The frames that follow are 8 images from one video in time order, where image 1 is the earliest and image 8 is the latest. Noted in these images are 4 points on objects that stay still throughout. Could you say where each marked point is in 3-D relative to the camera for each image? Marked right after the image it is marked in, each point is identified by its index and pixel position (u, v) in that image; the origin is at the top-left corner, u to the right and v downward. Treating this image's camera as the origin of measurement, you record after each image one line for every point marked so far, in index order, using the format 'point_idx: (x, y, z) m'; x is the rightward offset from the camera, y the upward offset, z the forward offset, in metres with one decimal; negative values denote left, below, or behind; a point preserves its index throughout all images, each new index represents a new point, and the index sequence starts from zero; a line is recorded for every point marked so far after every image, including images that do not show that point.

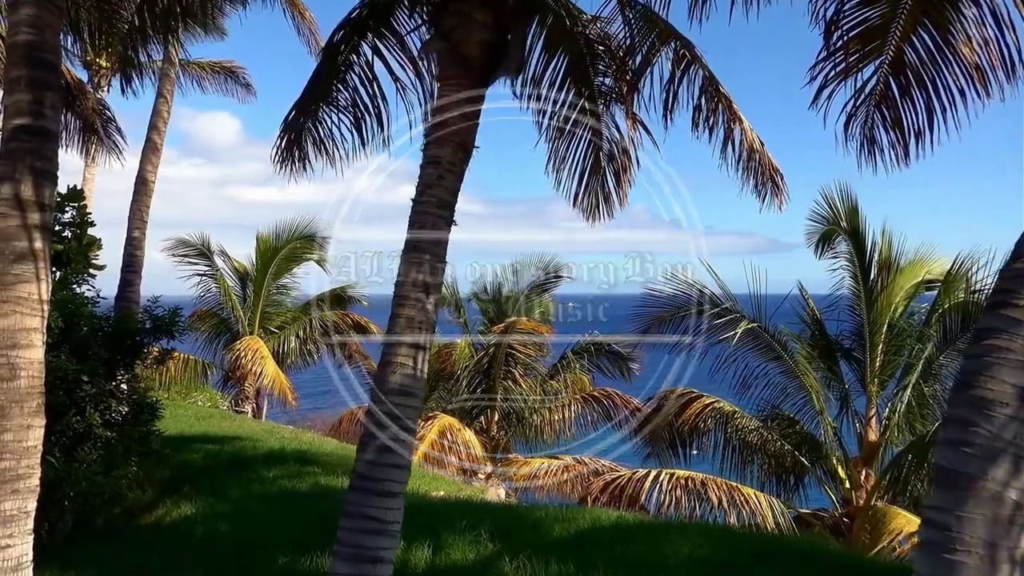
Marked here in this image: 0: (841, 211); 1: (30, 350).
0: (+3.8, +0.9, +9.2) m
1: (-2.1, -0.3, +3.5) m
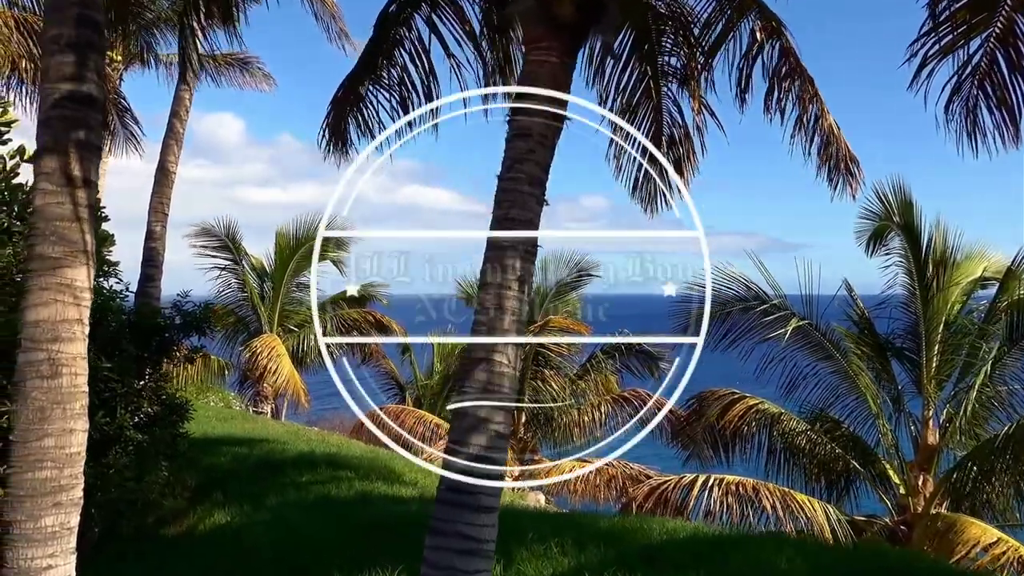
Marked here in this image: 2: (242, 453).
0: (+4.3, +0.9, +8.8) m
1: (-1.7, -0.2, +3.1) m
2: (-2.7, -1.6, +7.7) m
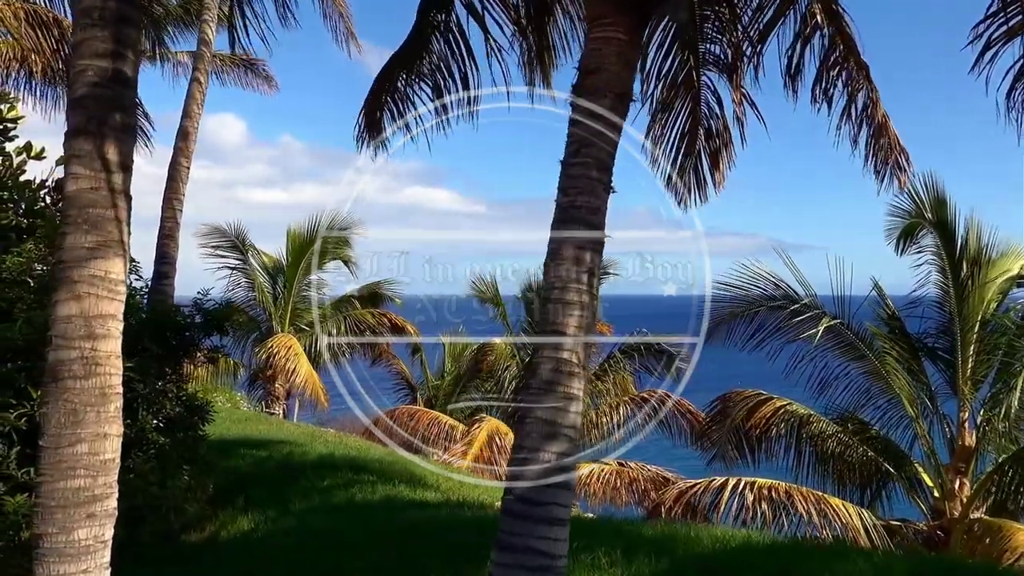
0: (+4.5, +0.9, +8.6) m
1: (-1.5, -0.2, +2.8) m
2: (-2.4, -1.6, +7.5) m
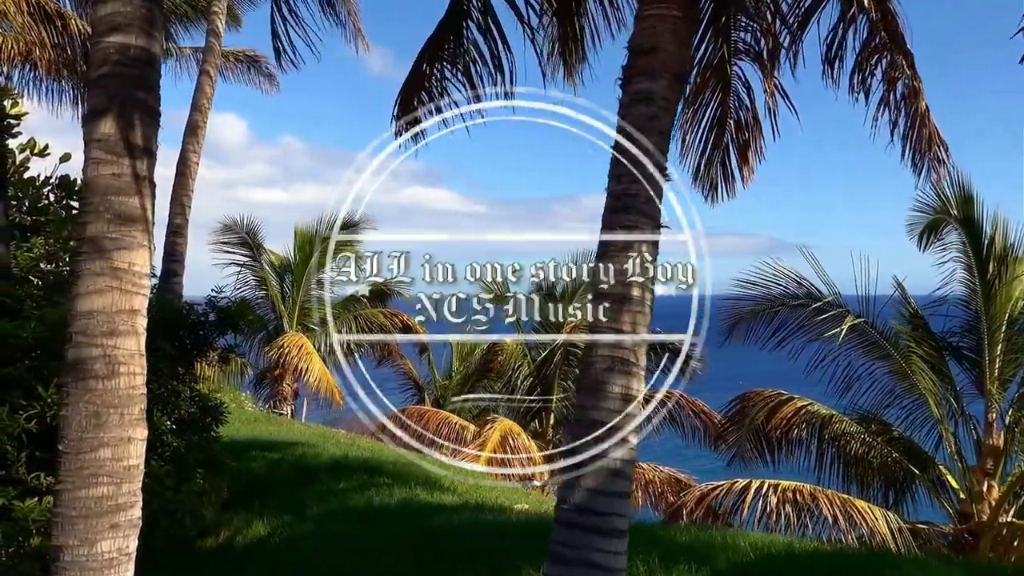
0: (+4.7, +1.0, +8.4) m
1: (-1.3, -0.2, +2.7) m
2: (-2.2, -1.6, +7.3) m
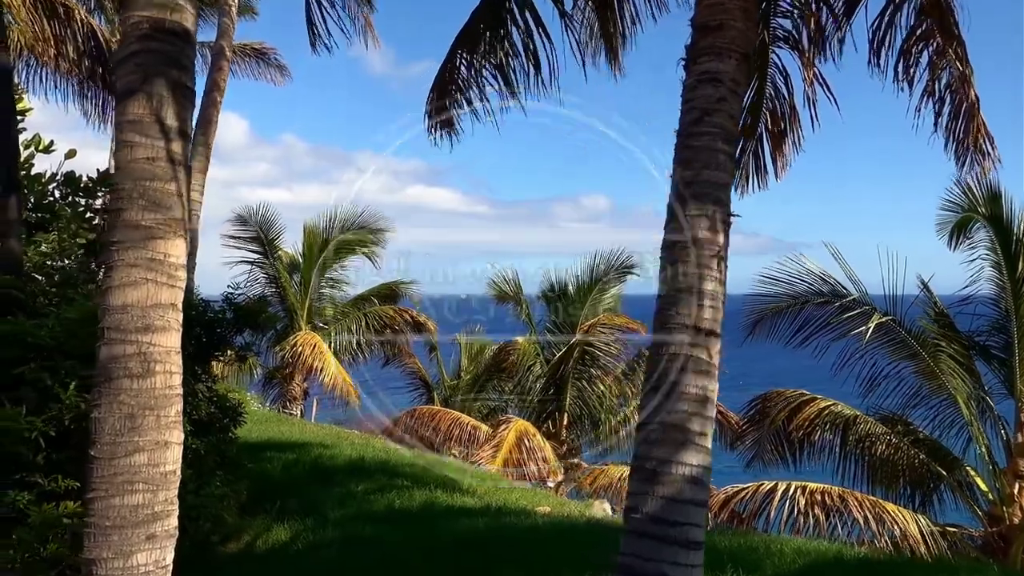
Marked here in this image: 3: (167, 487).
0: (+4.9, +1.0, +8.2) m
1: (-1.1, -0.2, +2.5) m
2: (-2.0, -1.6, +7.1) m
3: (-1.1, -0.6, +2.5) m
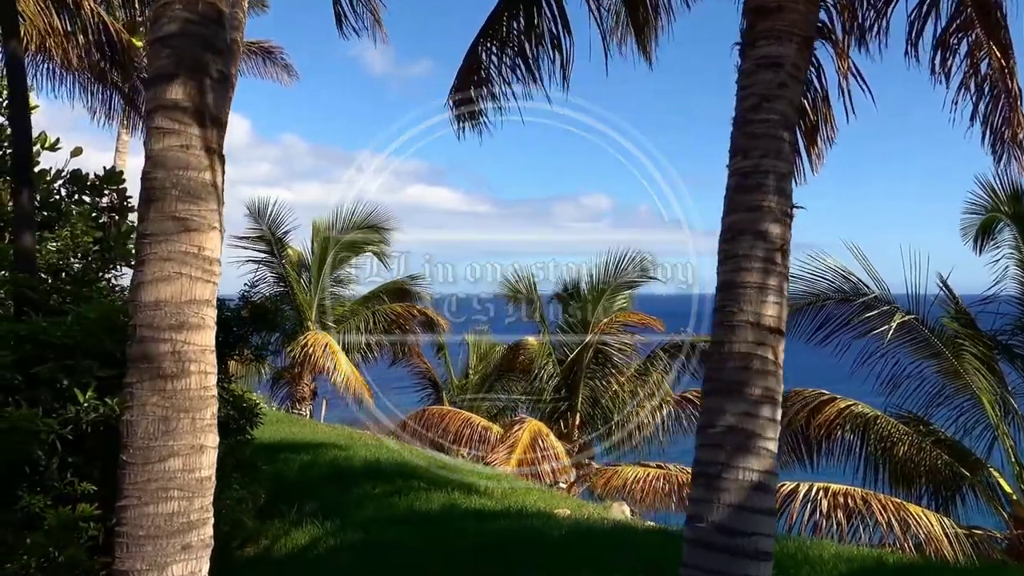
0: (+5.1, +1.0, +8.0) m
1: (-0.9, -0.1, +2.3) m
2: (-1.9, -1.6, +7.0) m
3: (-1.0, -0.6, +2.4) m
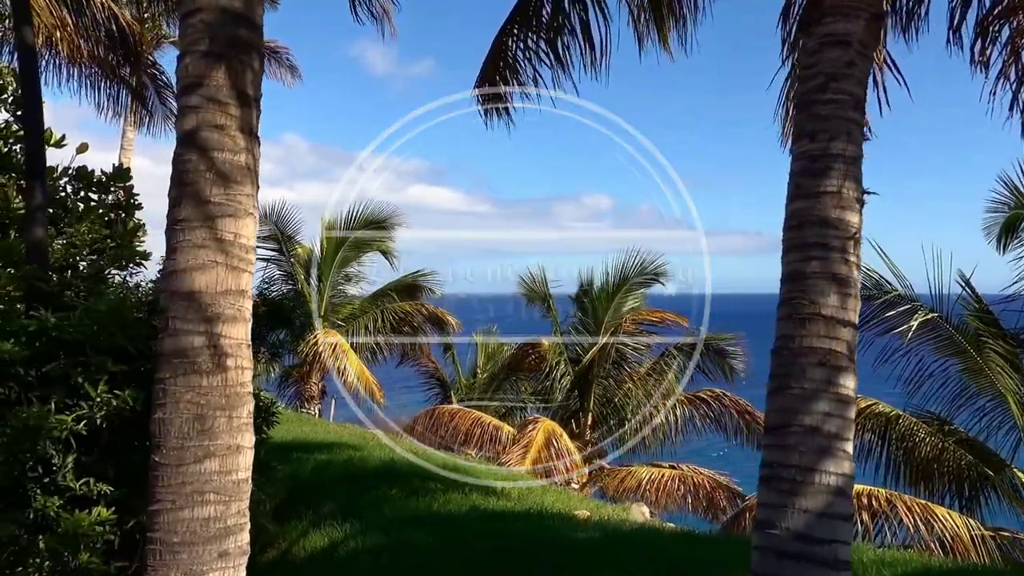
0: (+5.2, +1.0, +7.9) m
1: (-0.8, -0.1, +2.2) m
2: (-1.7, -1.5, +6.9) m
3: (-0.8, -0.6, +2.3) m
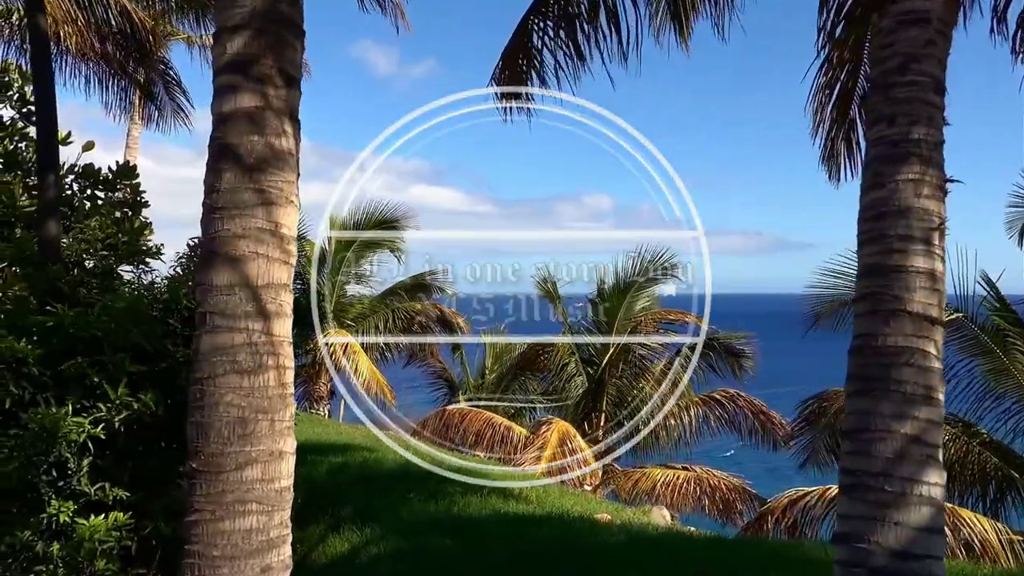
0: (+5.4, +1.0, +7.7) m
1: (-0.6, -0.1, +2.1) m
2: (-1.5, -1.5, +6.7) m
3: (-0.6, -0.6, +2.1) m
